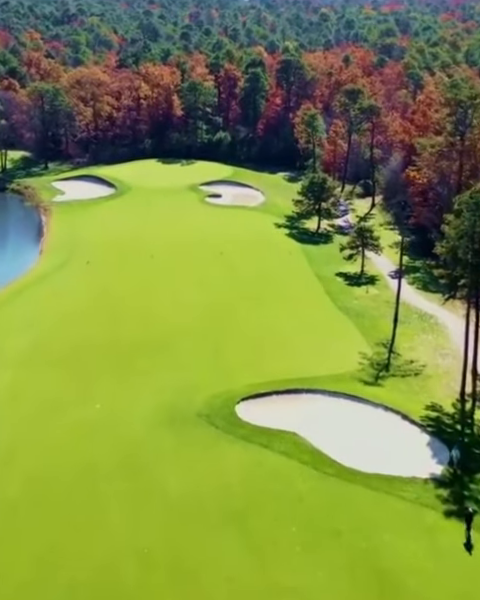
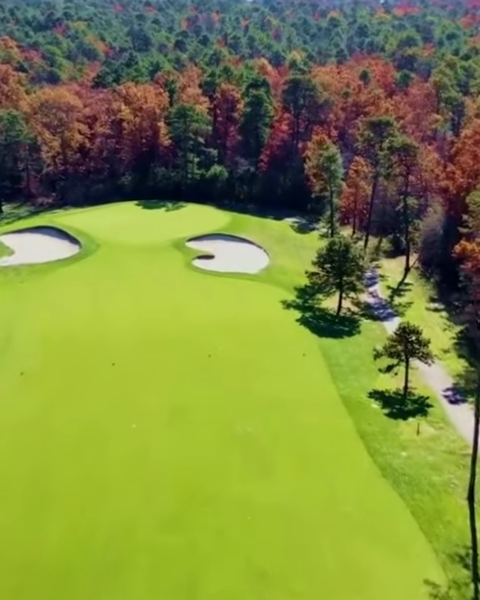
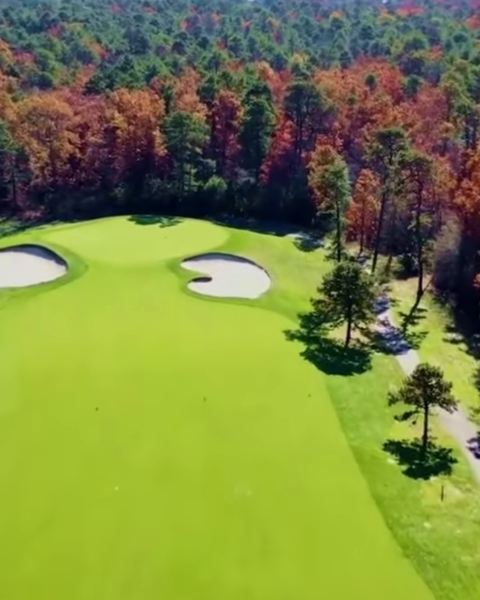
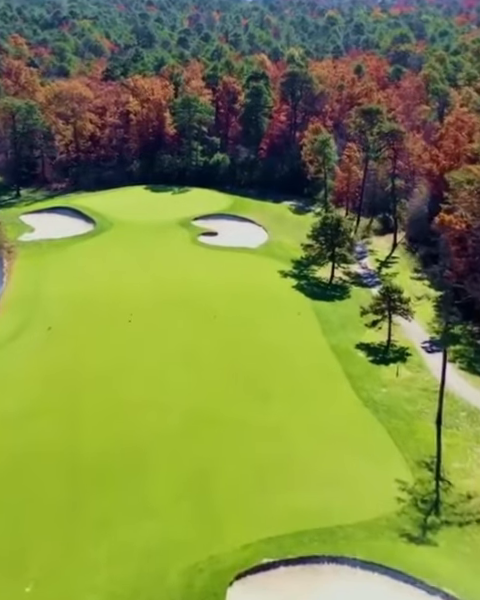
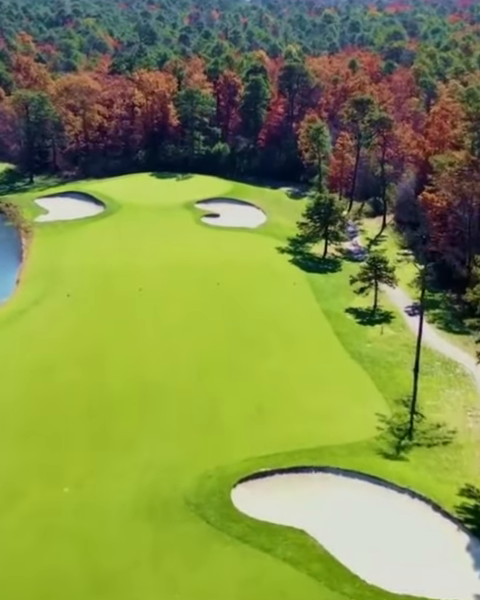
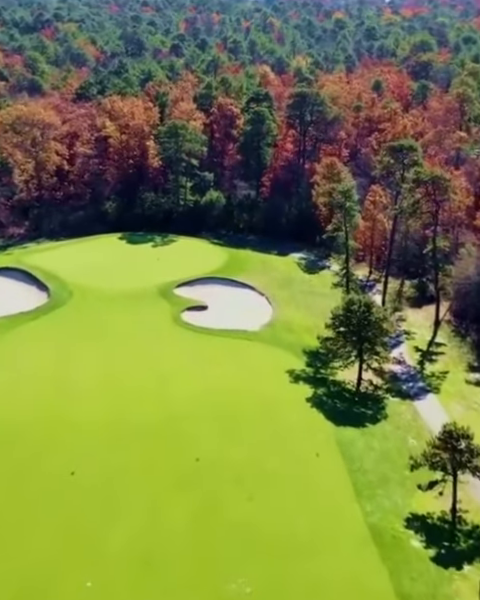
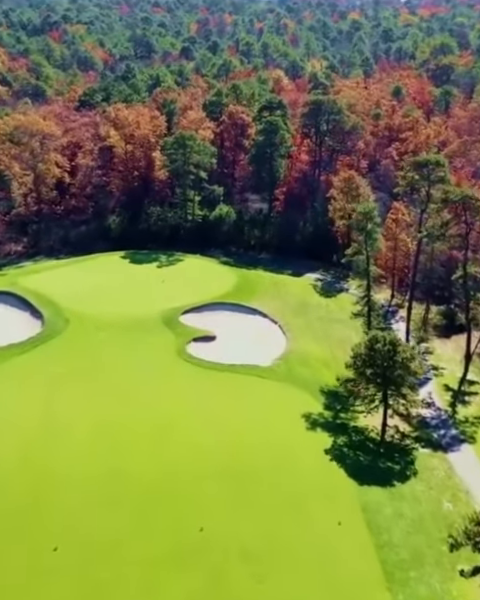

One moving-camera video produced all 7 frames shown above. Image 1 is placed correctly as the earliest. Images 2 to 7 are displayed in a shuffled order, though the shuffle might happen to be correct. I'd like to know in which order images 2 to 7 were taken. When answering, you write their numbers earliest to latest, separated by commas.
5, 4, 2, 3, 6, 7
